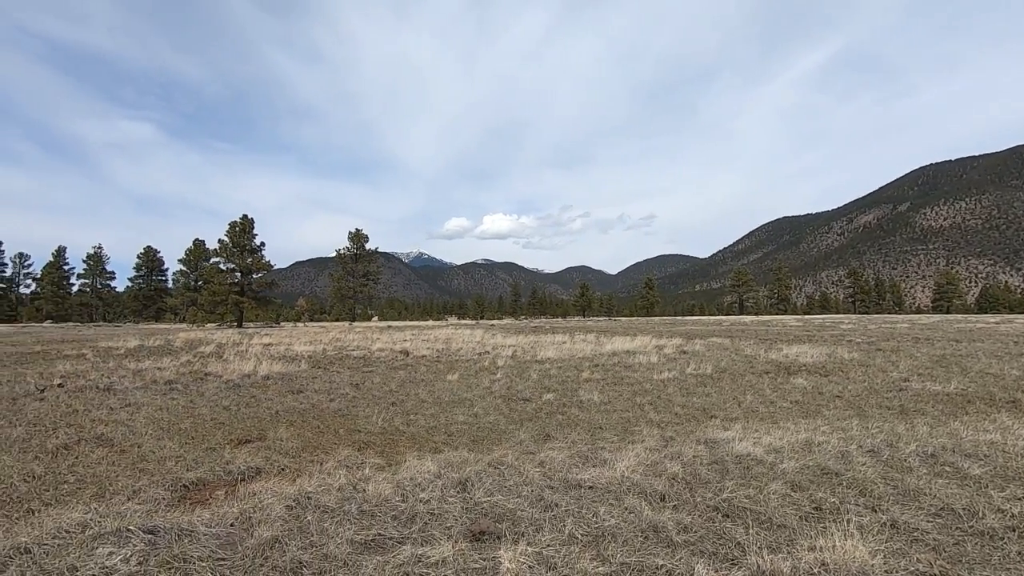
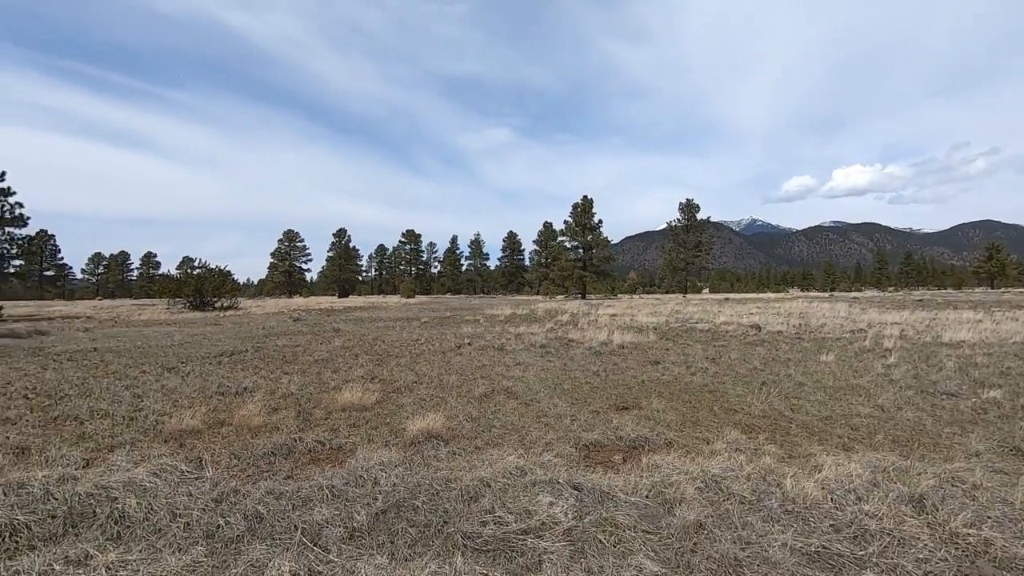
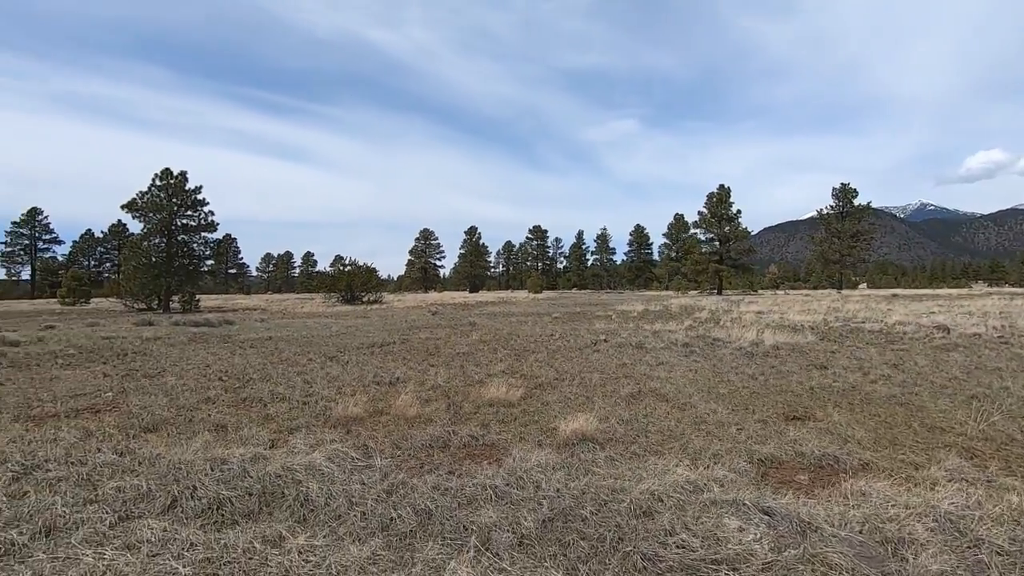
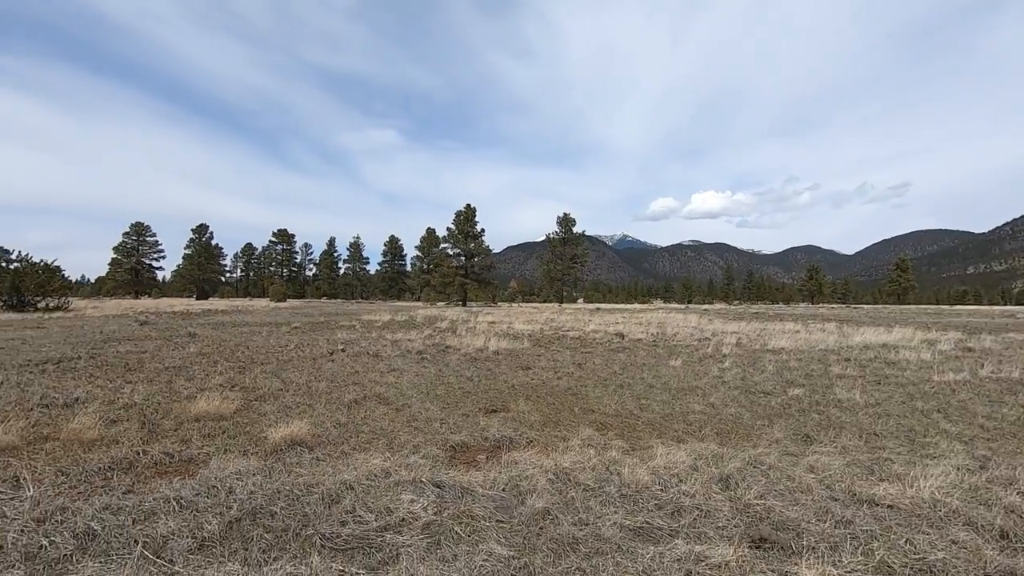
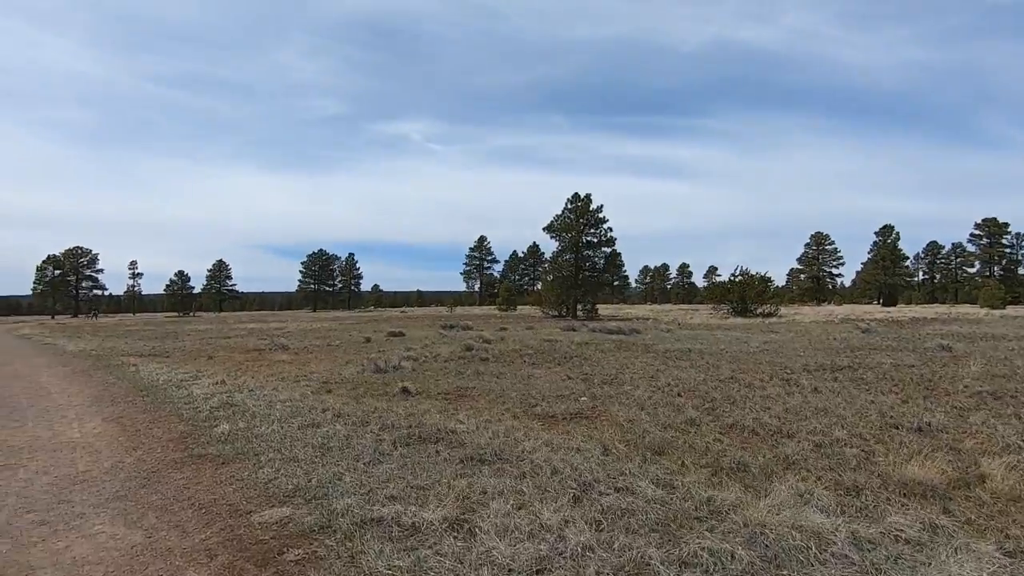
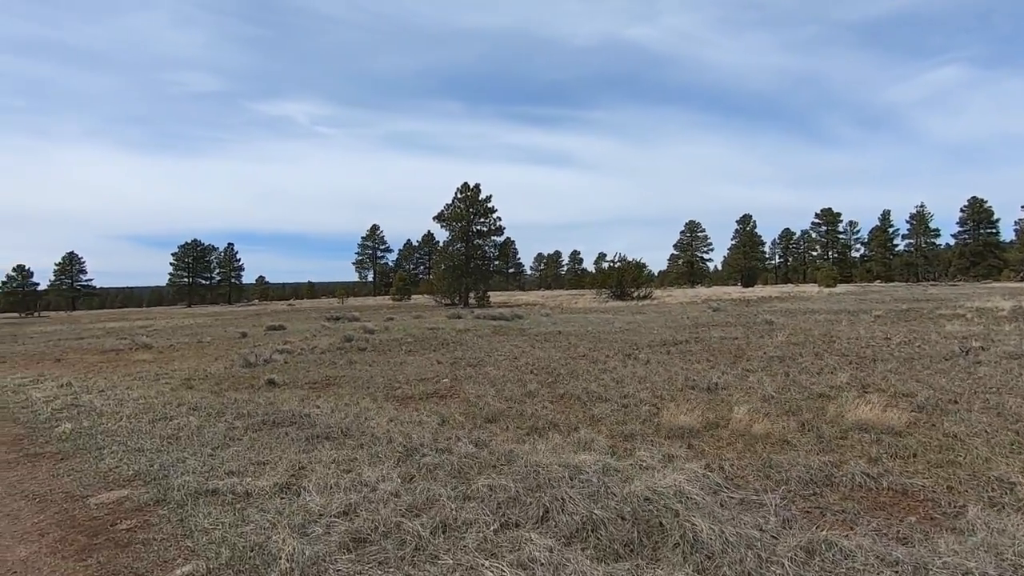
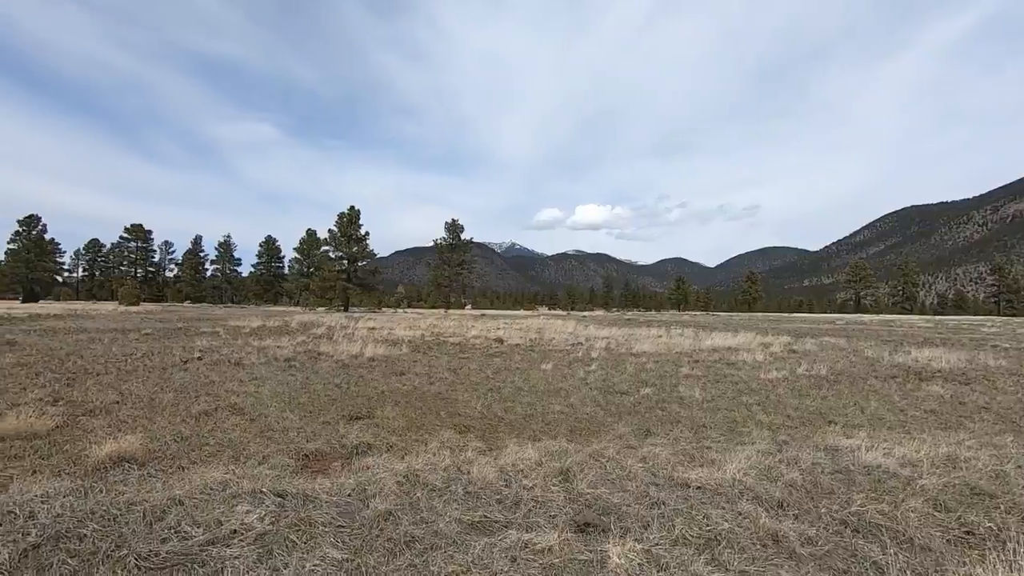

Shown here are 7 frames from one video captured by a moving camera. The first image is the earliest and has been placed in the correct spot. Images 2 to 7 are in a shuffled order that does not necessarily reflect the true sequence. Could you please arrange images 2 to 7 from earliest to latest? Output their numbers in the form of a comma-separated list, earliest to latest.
7, 4, 2, 3, 6, 5
